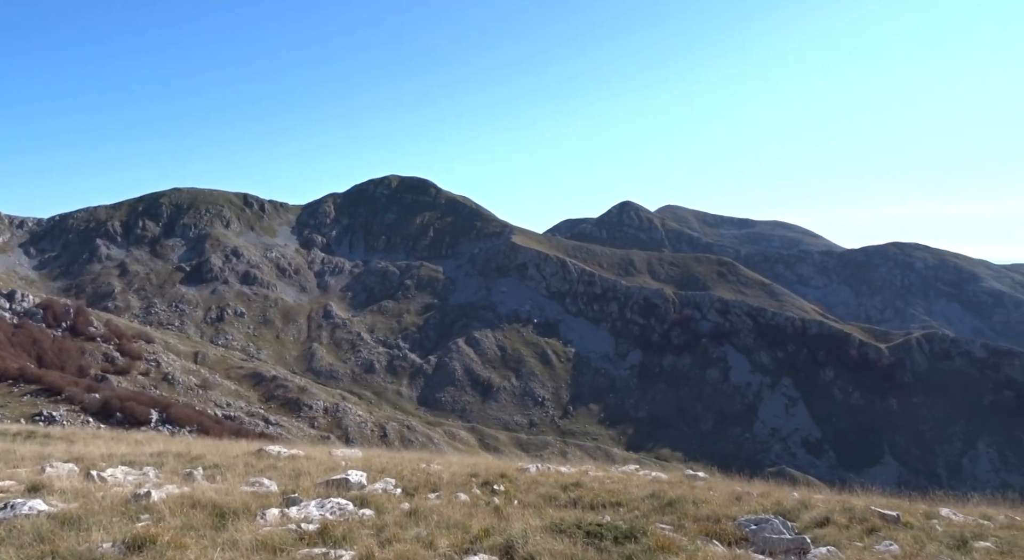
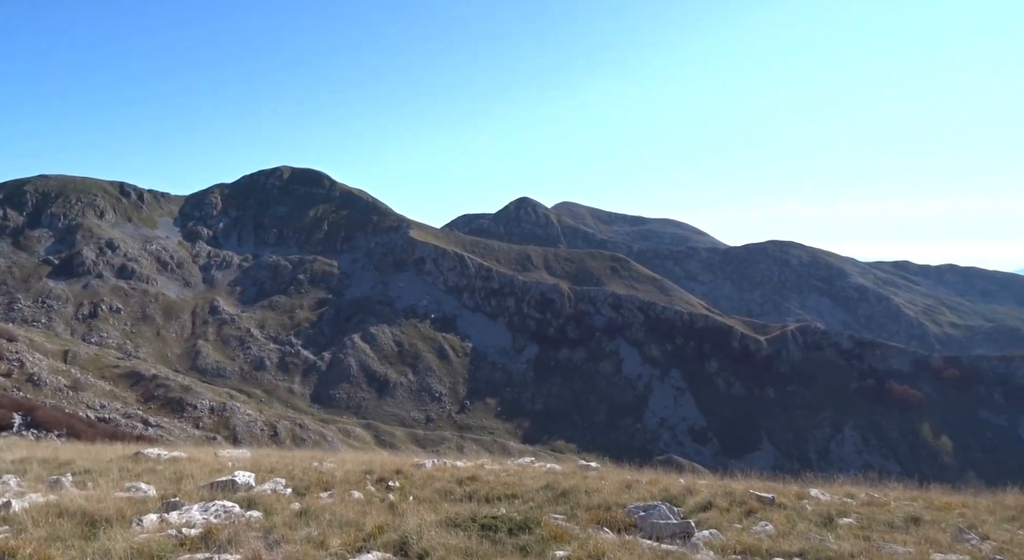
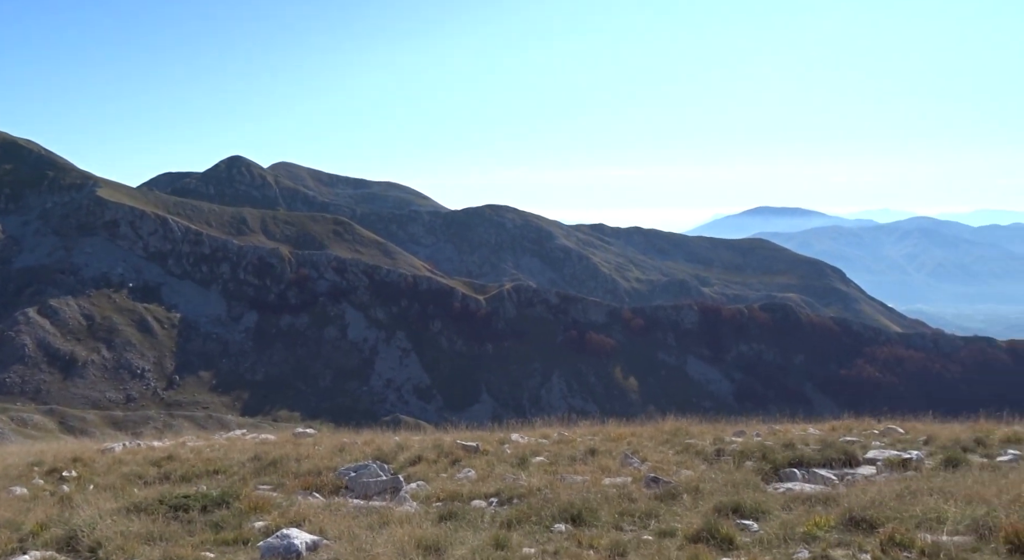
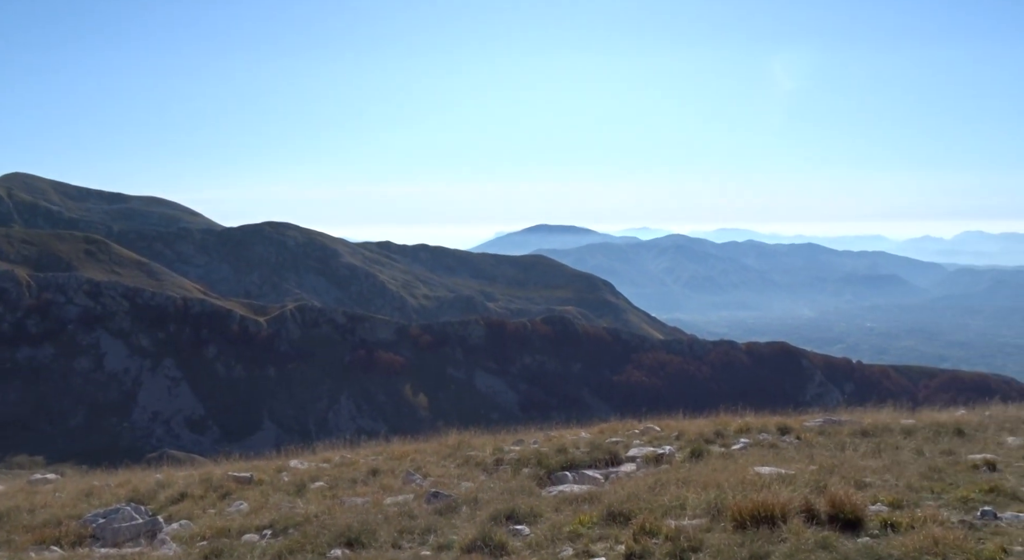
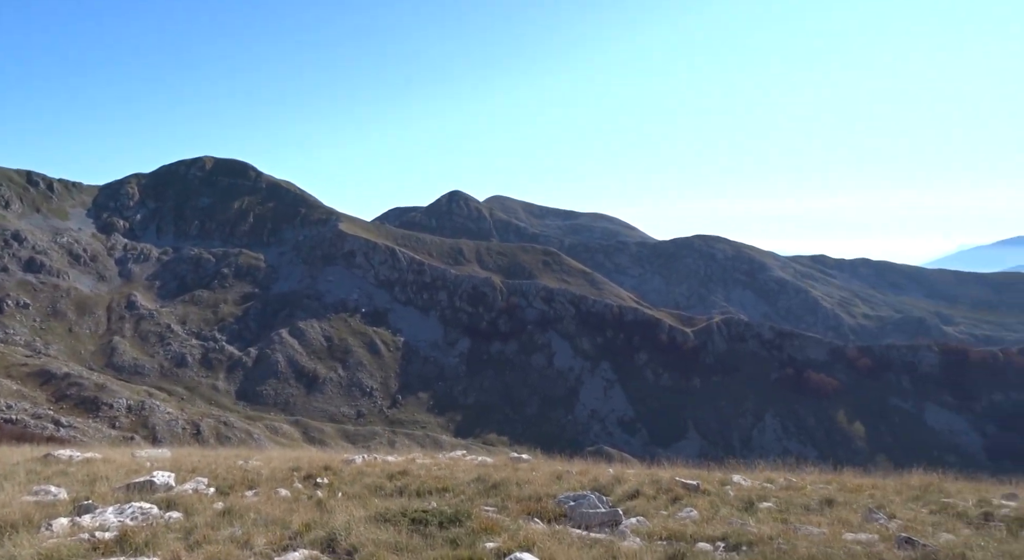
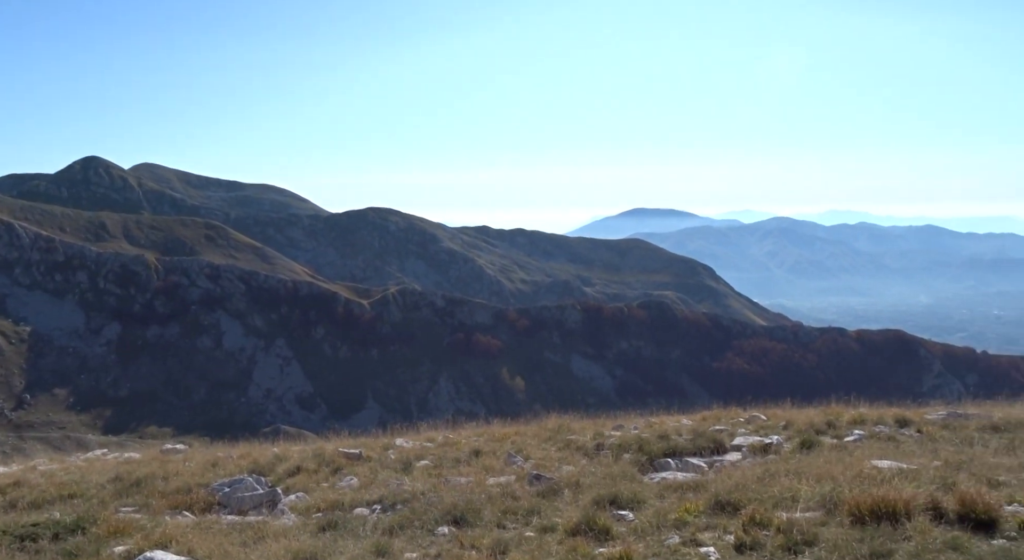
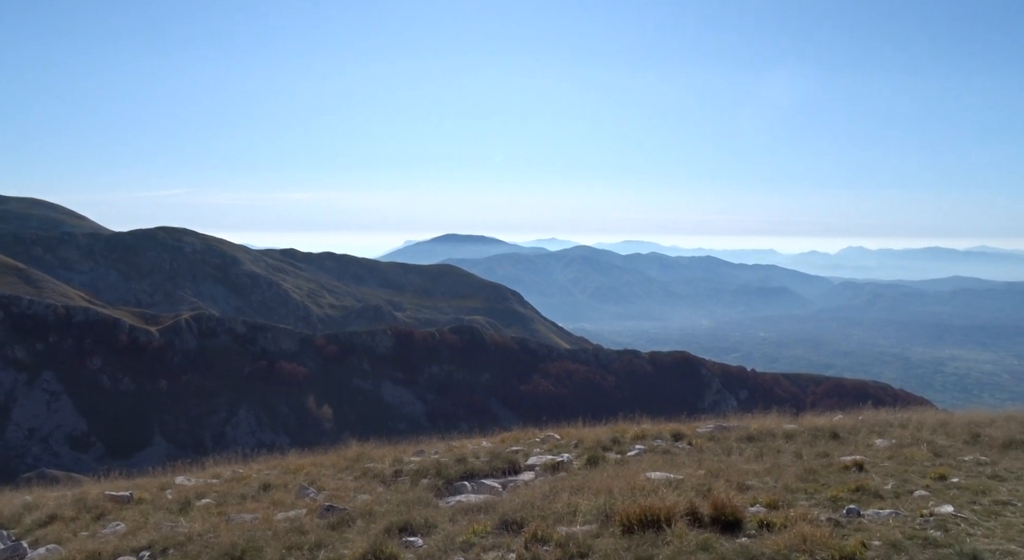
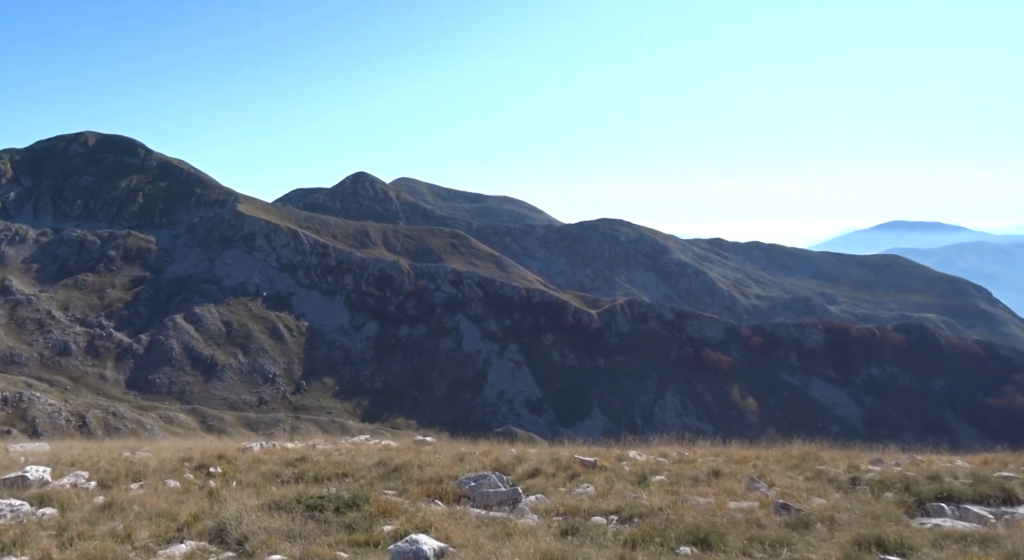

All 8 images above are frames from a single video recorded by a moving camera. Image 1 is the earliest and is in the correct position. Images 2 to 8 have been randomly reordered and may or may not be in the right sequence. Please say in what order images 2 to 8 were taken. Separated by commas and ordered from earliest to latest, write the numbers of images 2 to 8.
2, 5, 8, 3, 6, 4, 7
